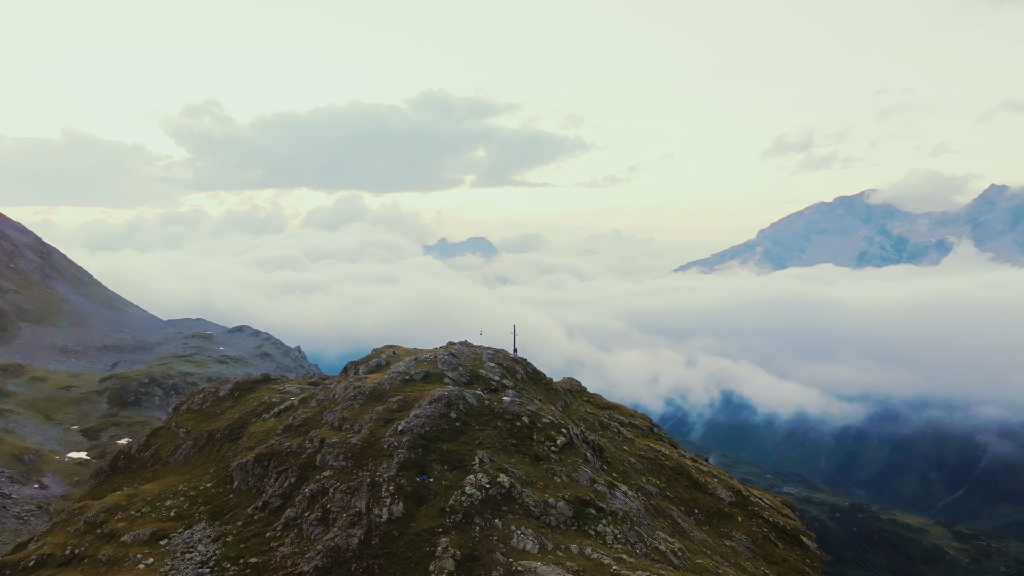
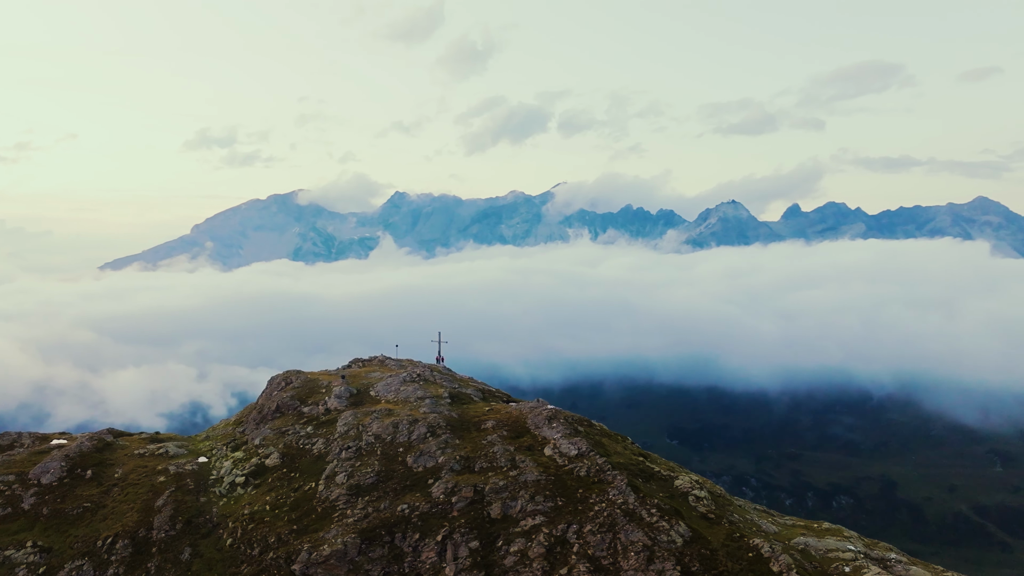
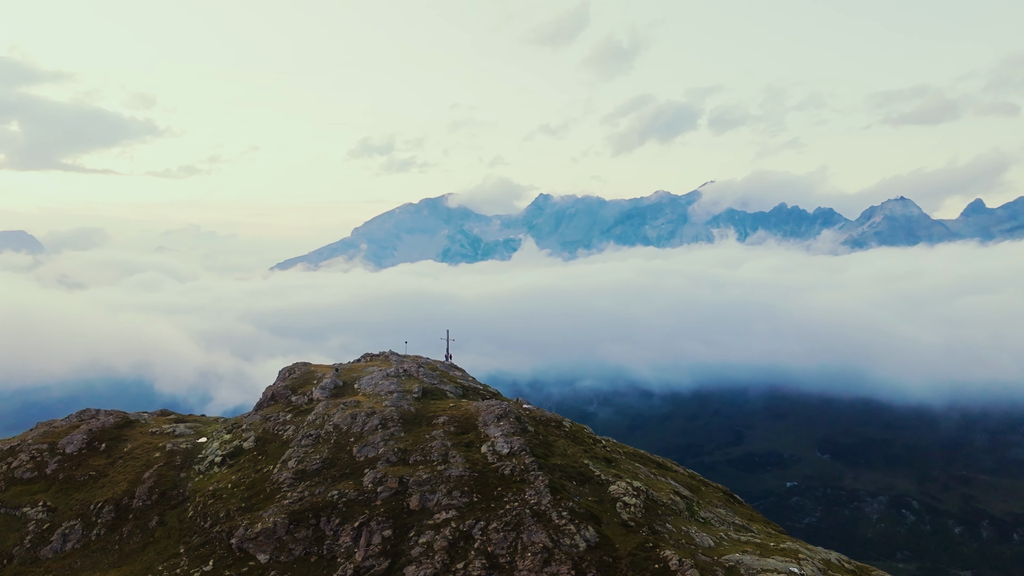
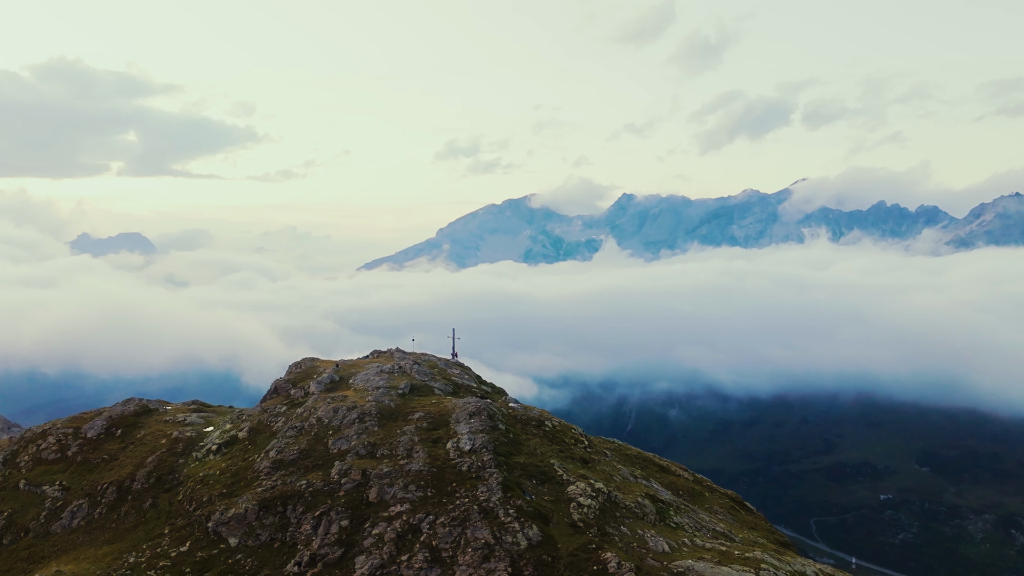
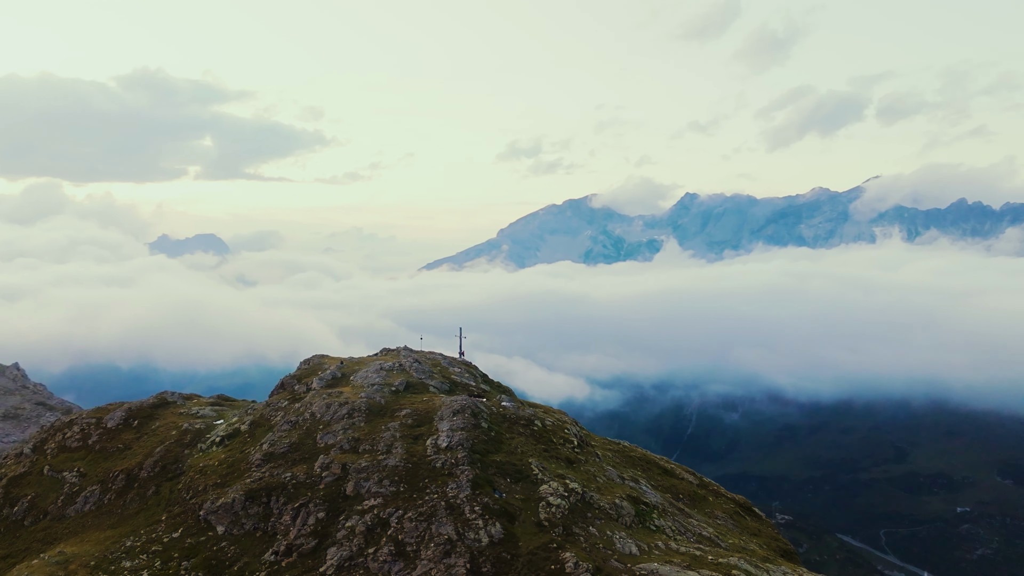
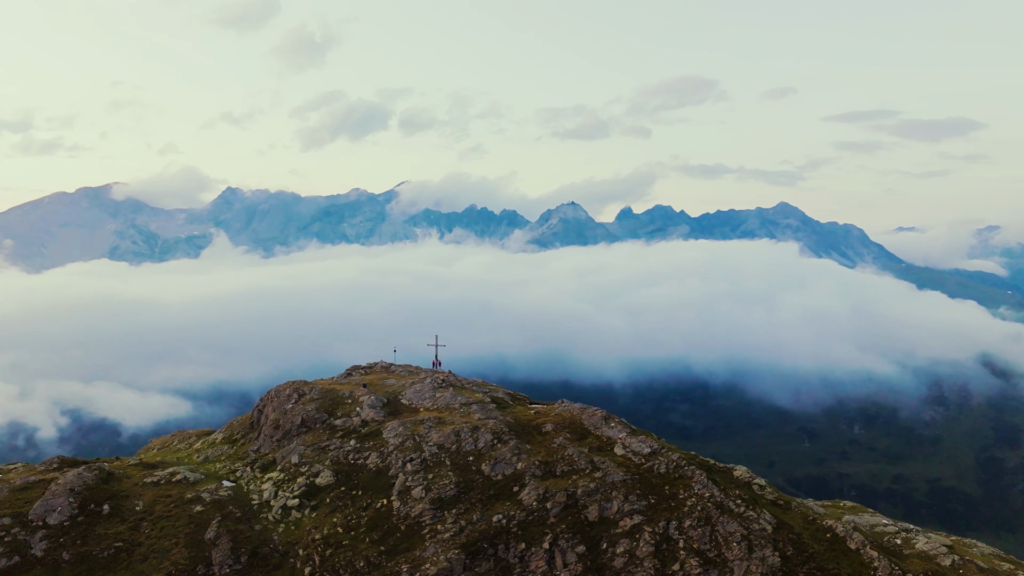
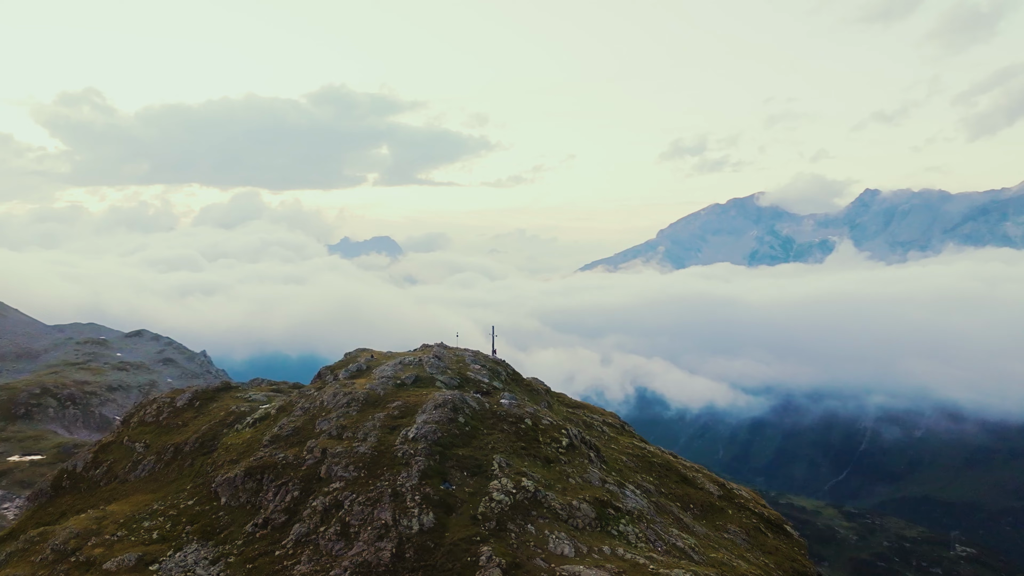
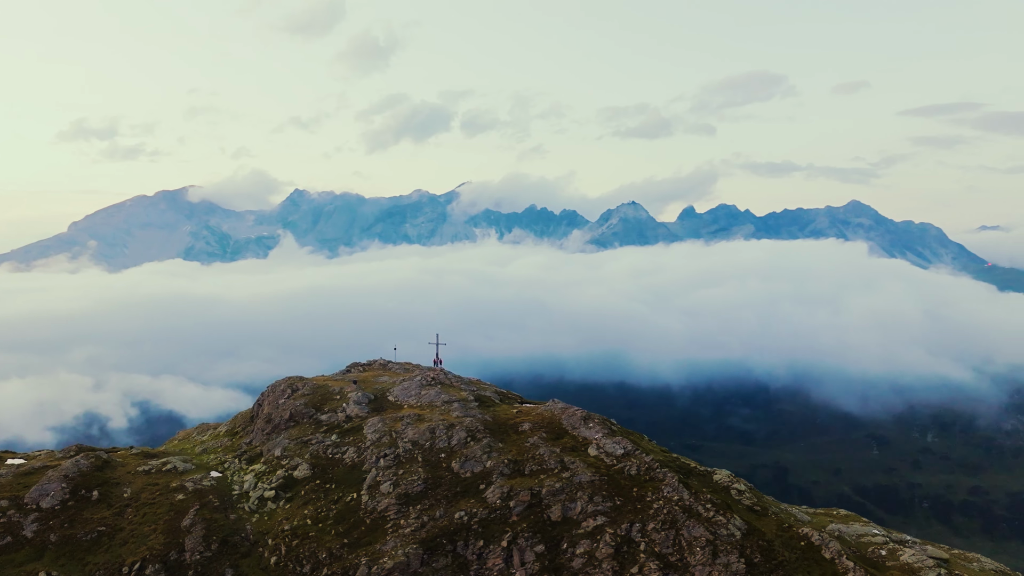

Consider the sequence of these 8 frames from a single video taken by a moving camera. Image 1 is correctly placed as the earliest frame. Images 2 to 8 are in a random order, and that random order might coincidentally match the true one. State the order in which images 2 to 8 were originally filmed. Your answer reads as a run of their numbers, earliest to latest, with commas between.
7, 5, 4, 3, 2, 8, 6
